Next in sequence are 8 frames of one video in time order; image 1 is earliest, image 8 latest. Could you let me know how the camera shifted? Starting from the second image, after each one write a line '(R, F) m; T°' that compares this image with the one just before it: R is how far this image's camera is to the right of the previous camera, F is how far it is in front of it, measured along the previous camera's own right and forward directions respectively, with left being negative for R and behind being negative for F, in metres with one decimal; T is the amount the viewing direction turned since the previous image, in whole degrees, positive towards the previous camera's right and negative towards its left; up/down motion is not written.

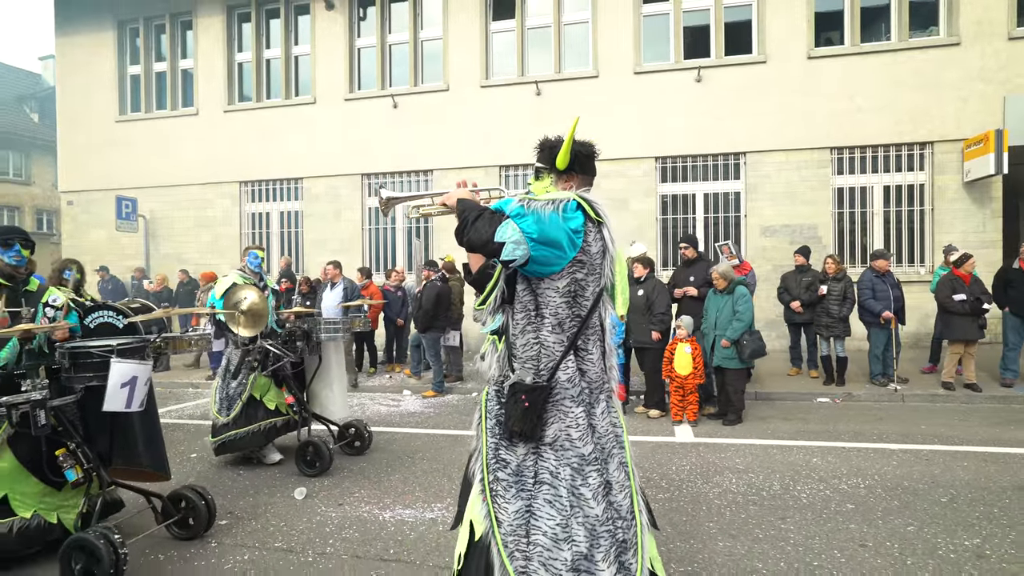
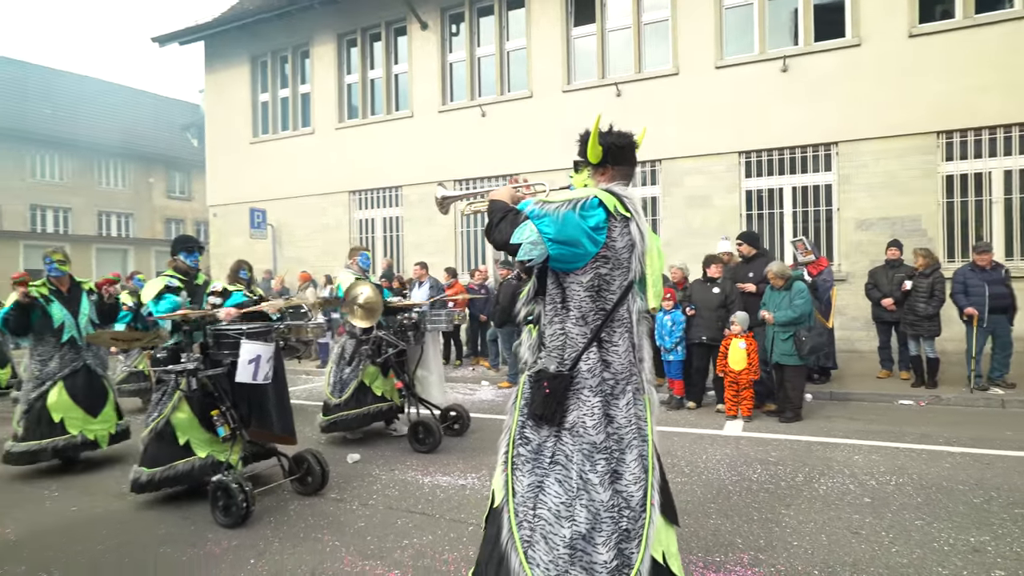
(+0.7, -0.4) m; -11°
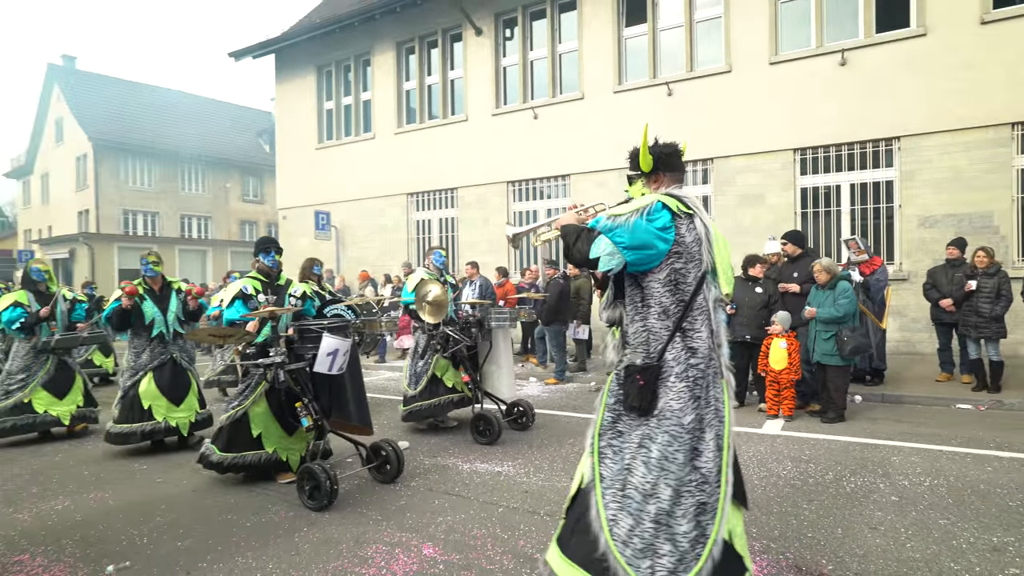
(+0.2, -0.3) m; -6°
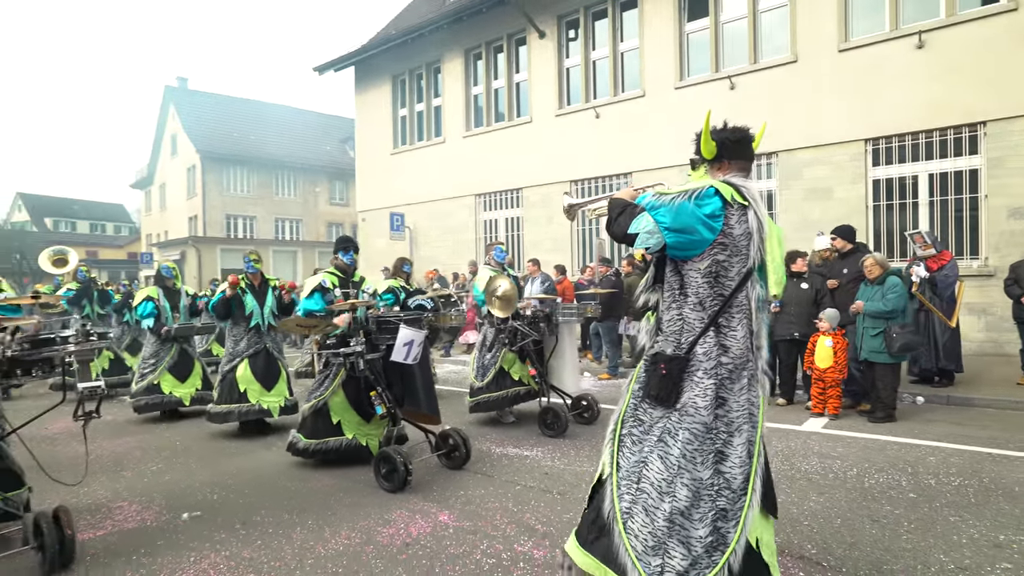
(+0.5, -0.3) m; -8°
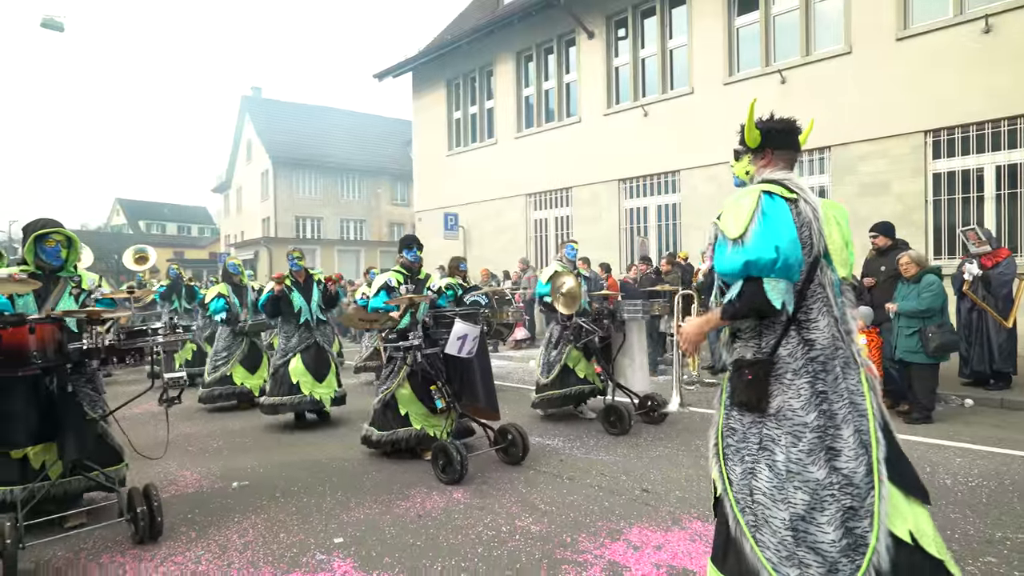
(+0.4, -0.3) m; -6°
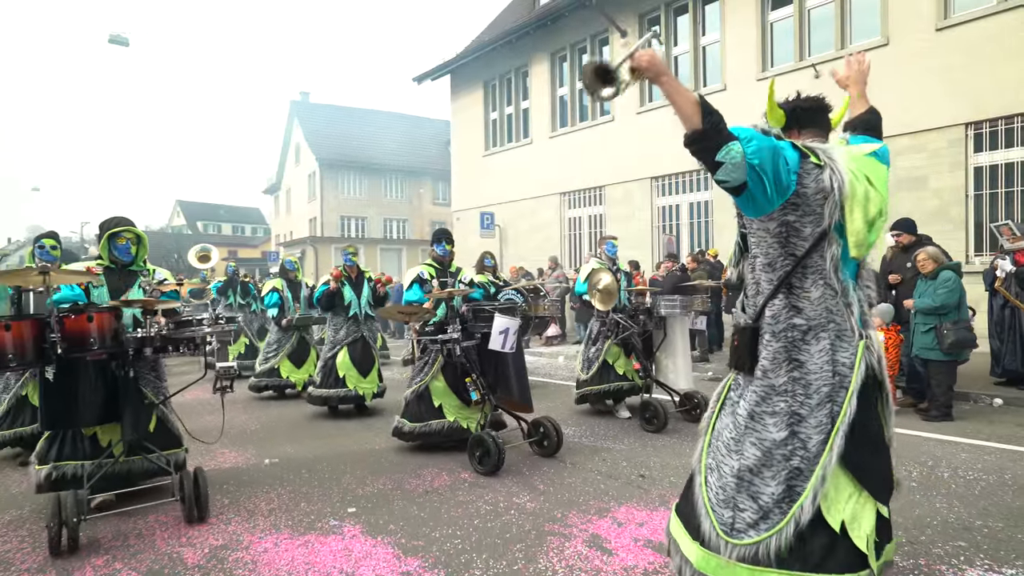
(+0.3, -0.3) m; -4°
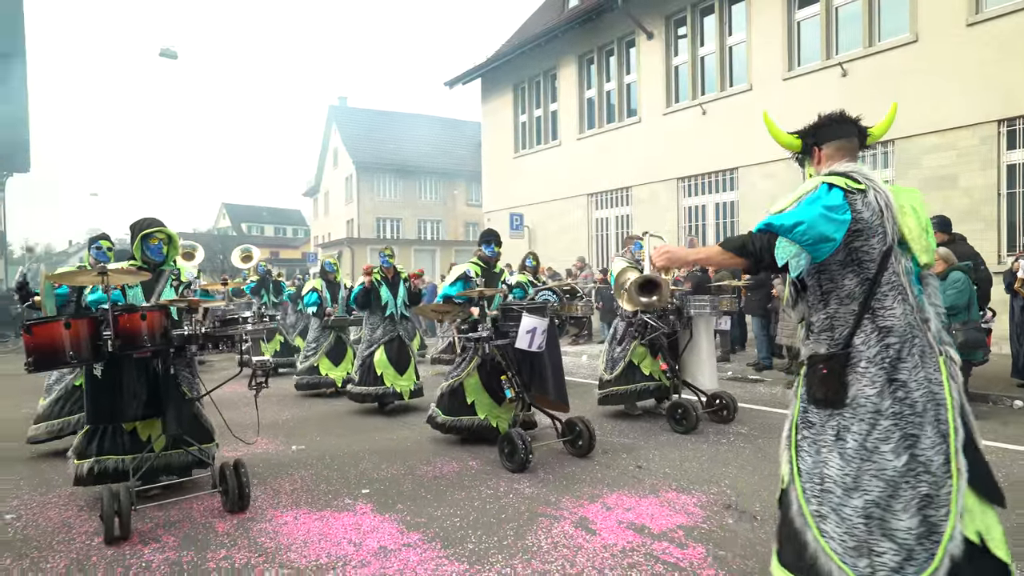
(+0.2, -0.3) m; -4°
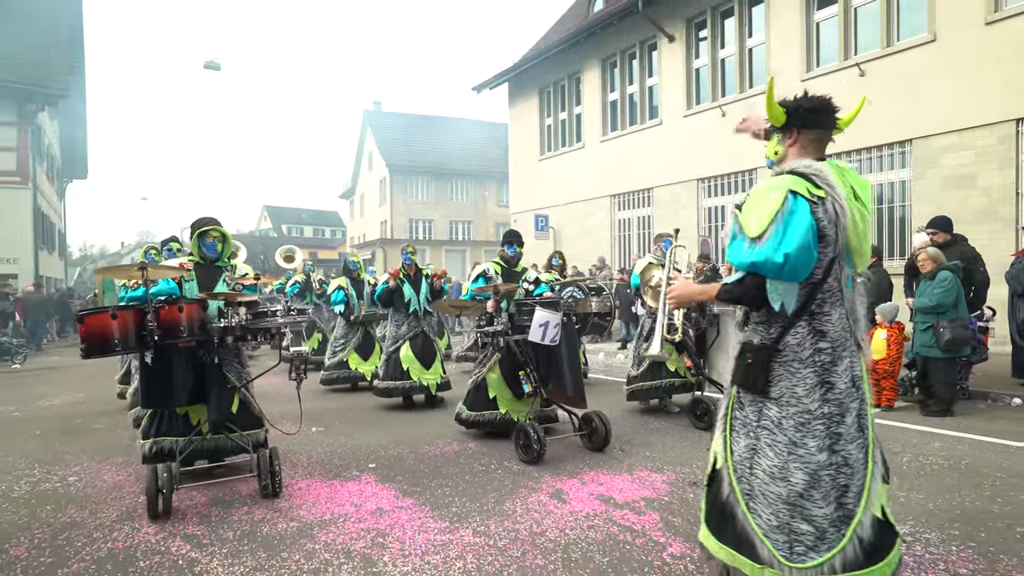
(+0.3, -0.4) m; -3°
